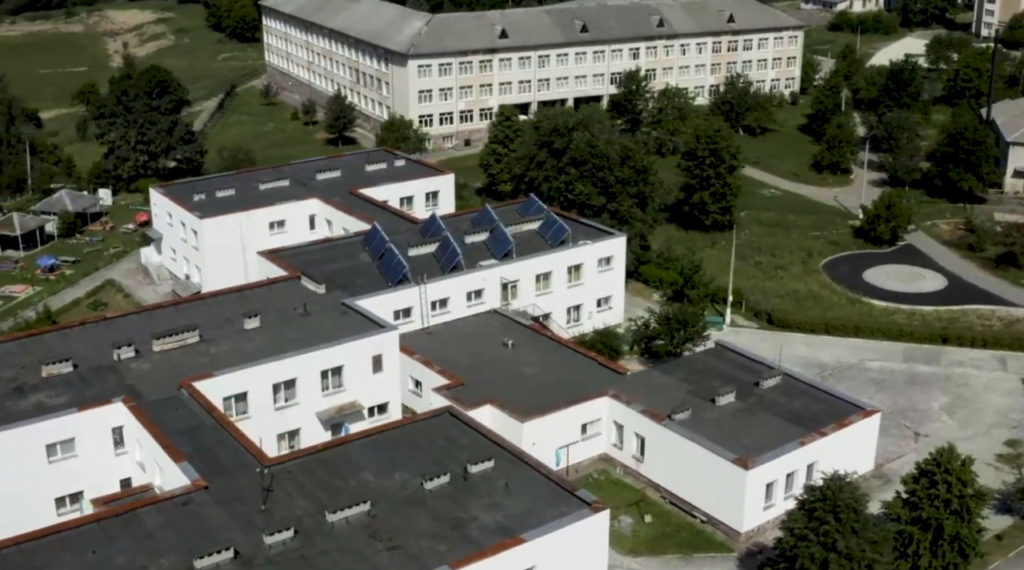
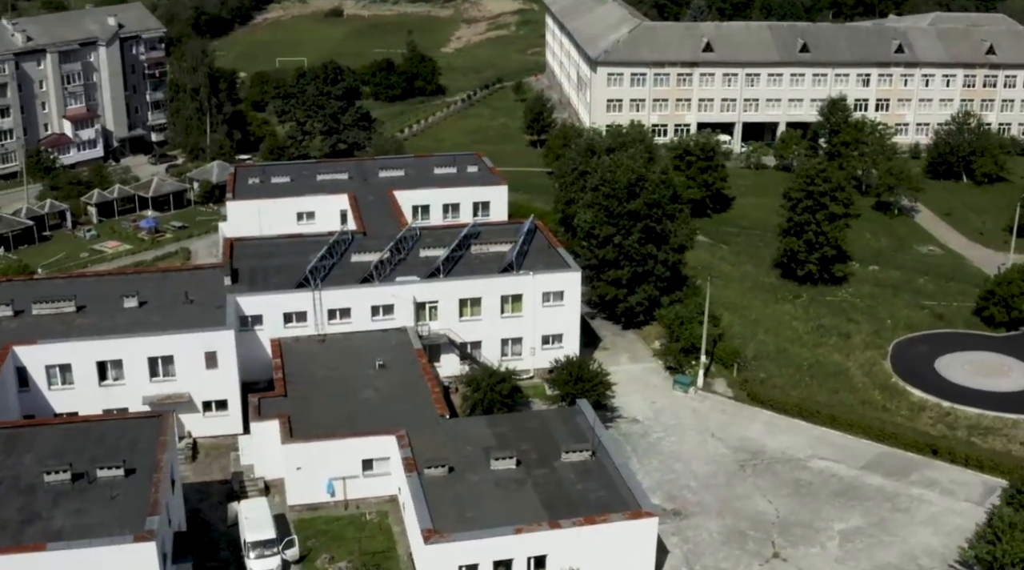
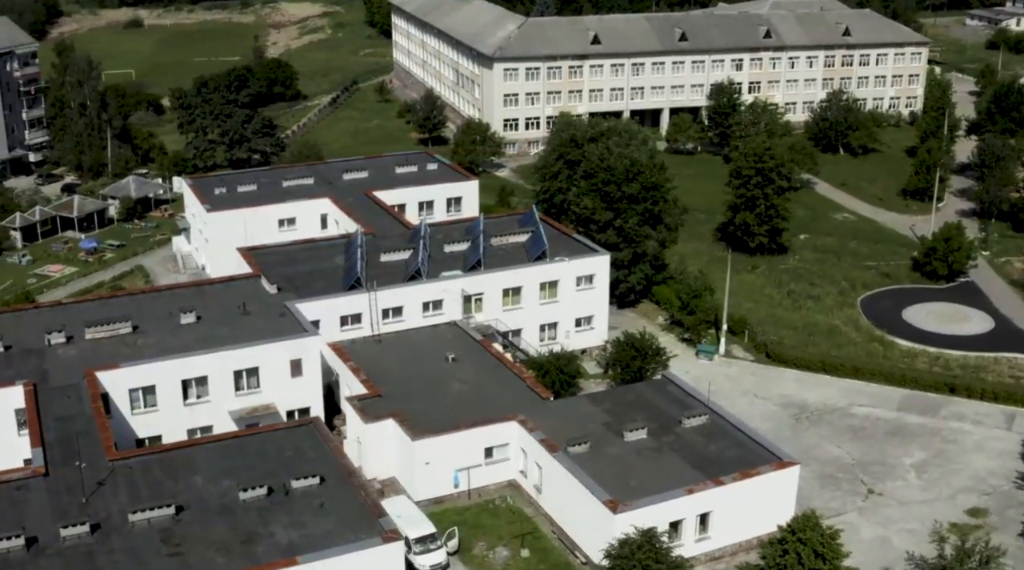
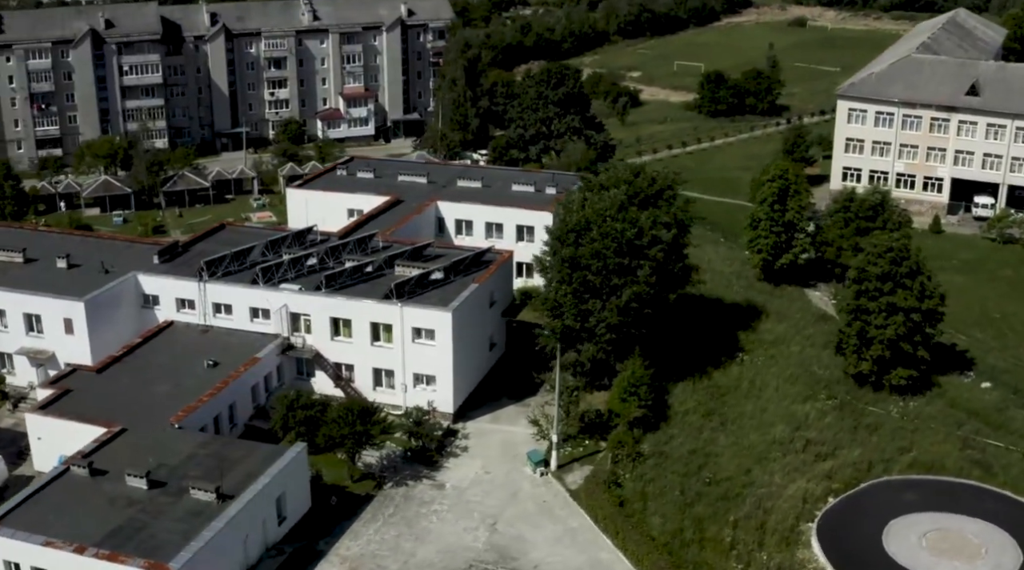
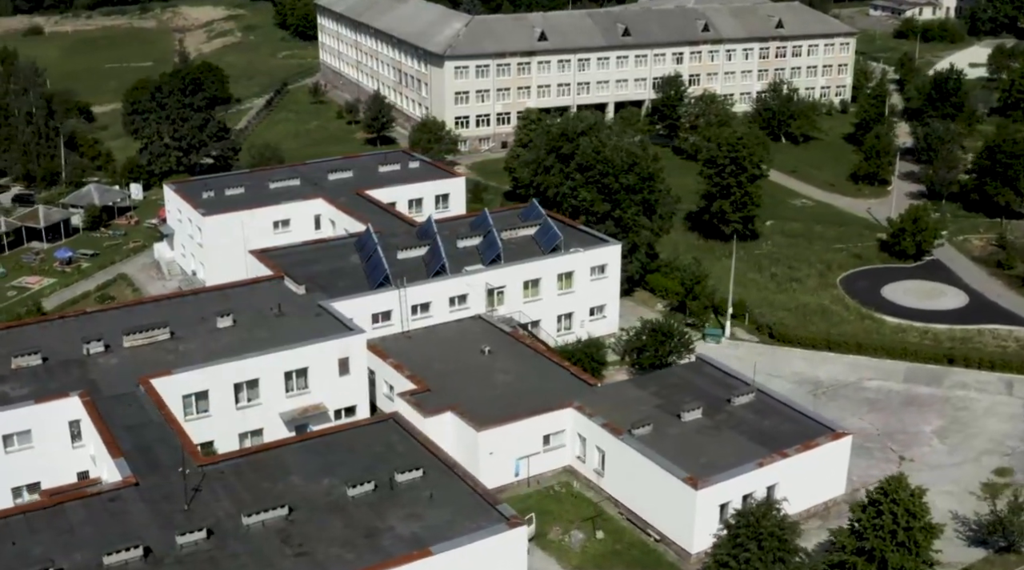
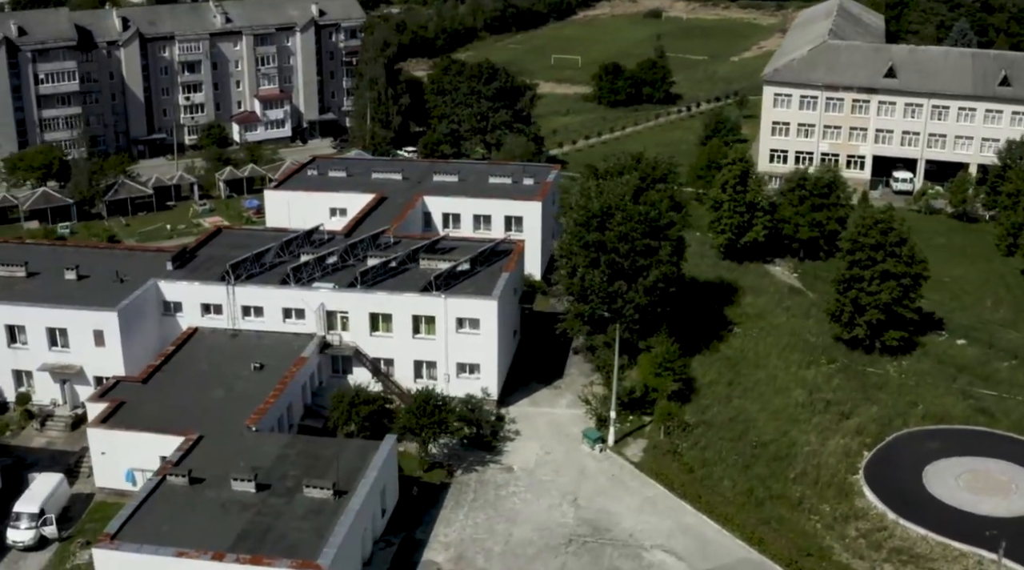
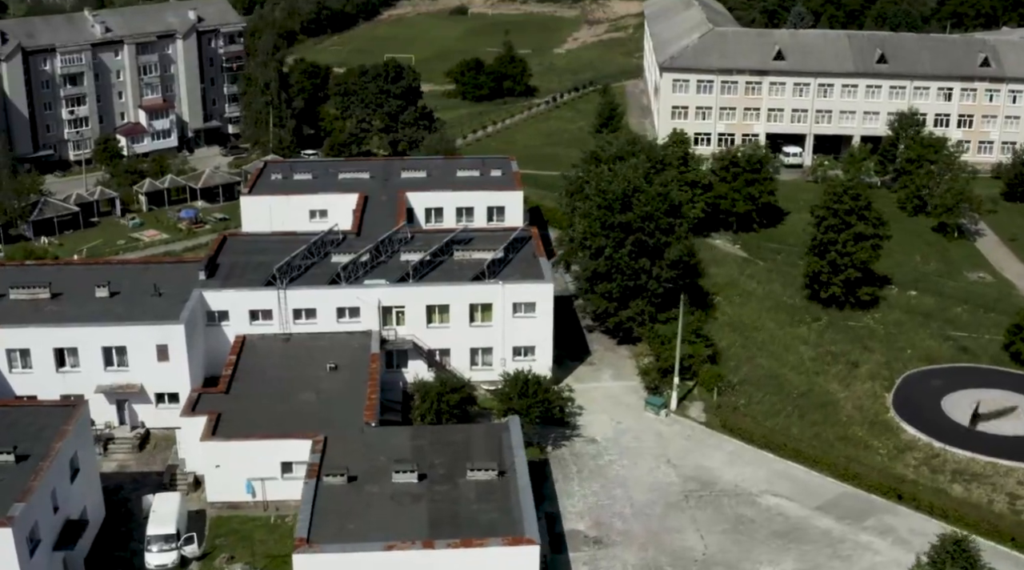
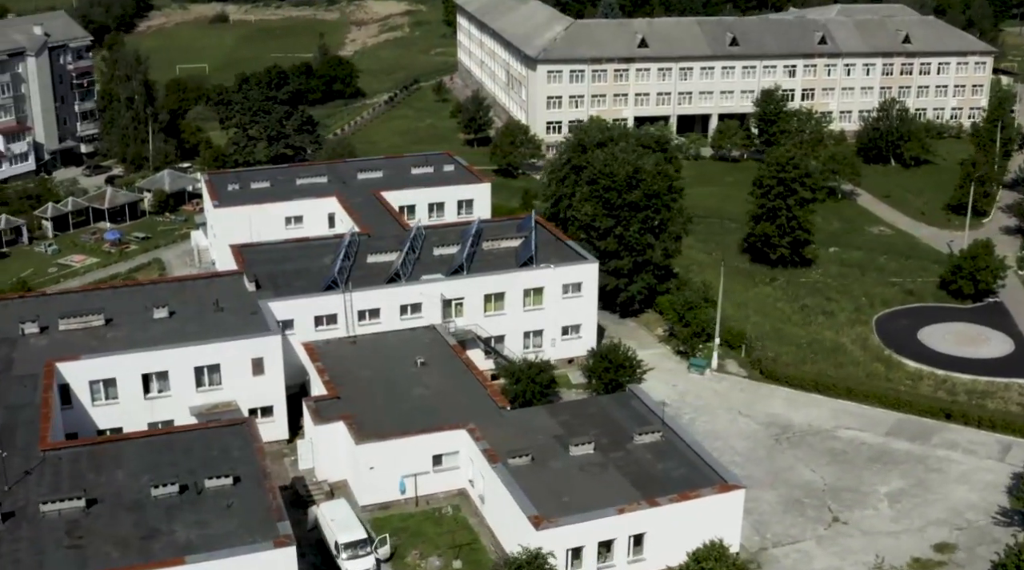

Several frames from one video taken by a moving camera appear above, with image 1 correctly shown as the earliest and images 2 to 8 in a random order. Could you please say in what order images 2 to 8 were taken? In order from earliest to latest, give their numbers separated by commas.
5, 3, 8, 2, 7, 6, 4
